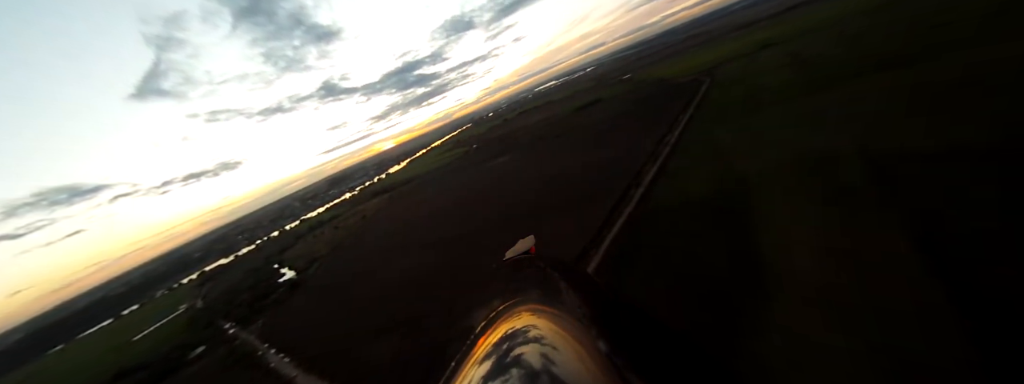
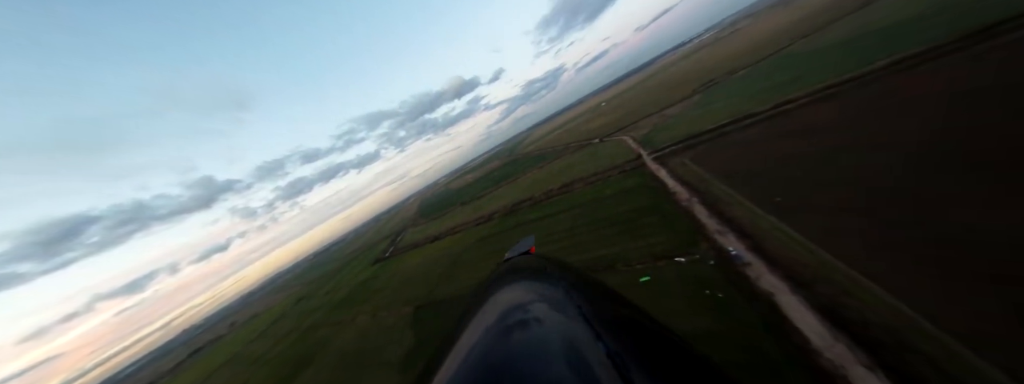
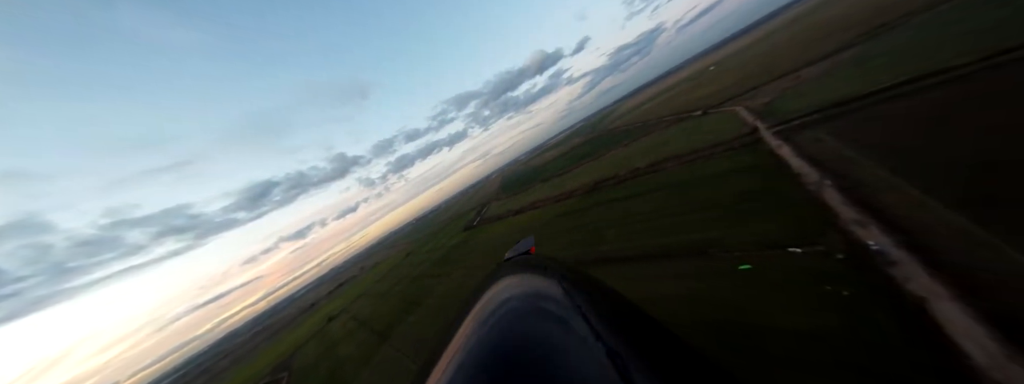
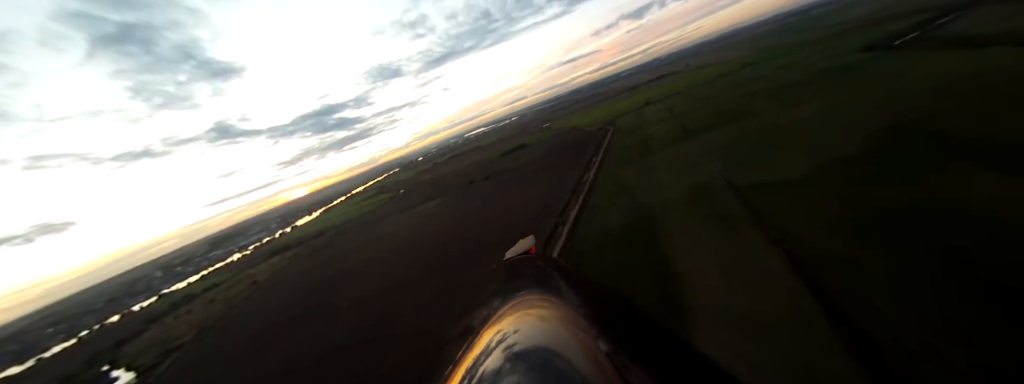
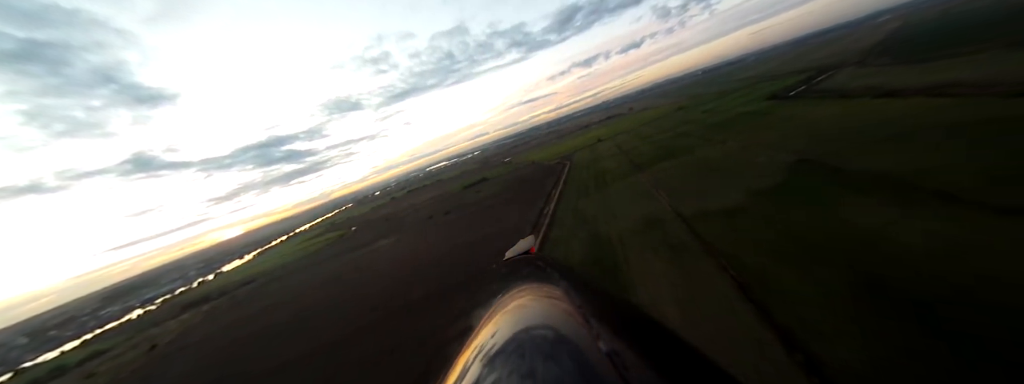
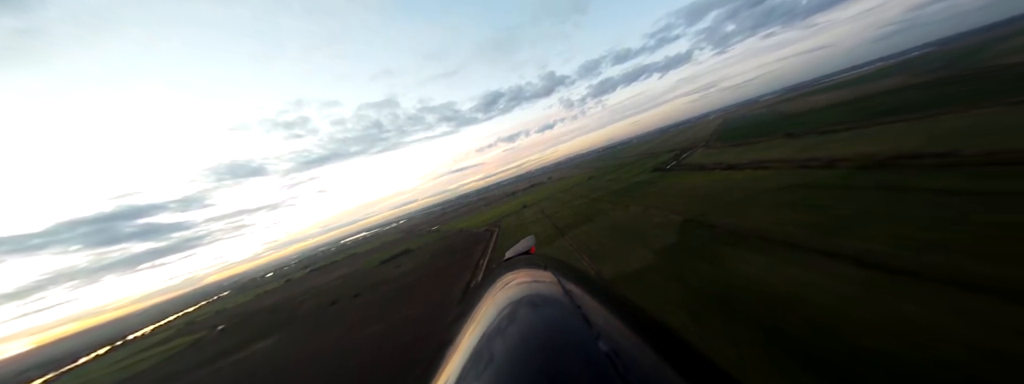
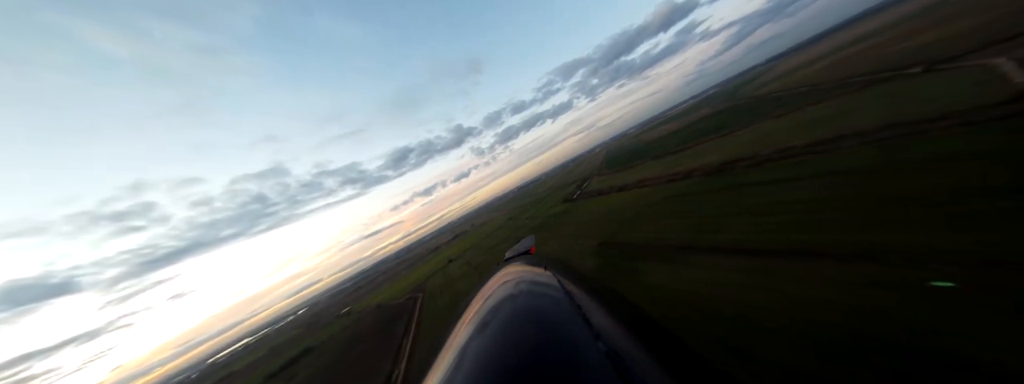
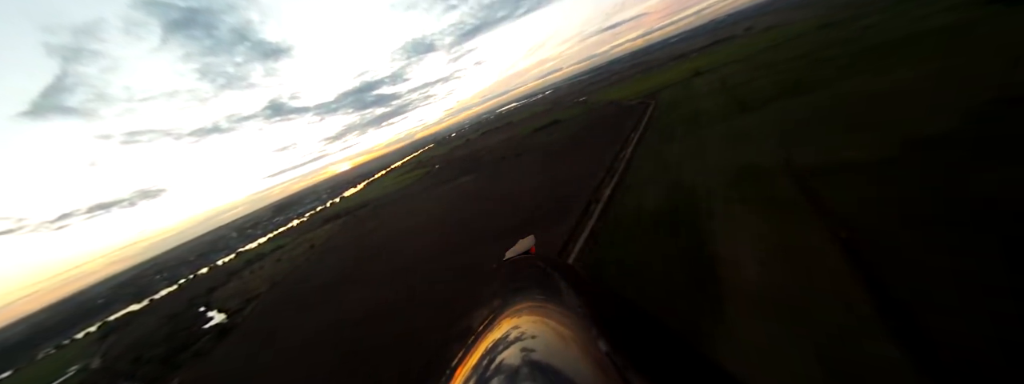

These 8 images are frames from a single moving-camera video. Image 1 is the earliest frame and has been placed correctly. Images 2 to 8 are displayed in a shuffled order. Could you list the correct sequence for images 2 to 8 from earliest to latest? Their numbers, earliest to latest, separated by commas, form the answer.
8, 4, 5, 6, 7, 3, 2
